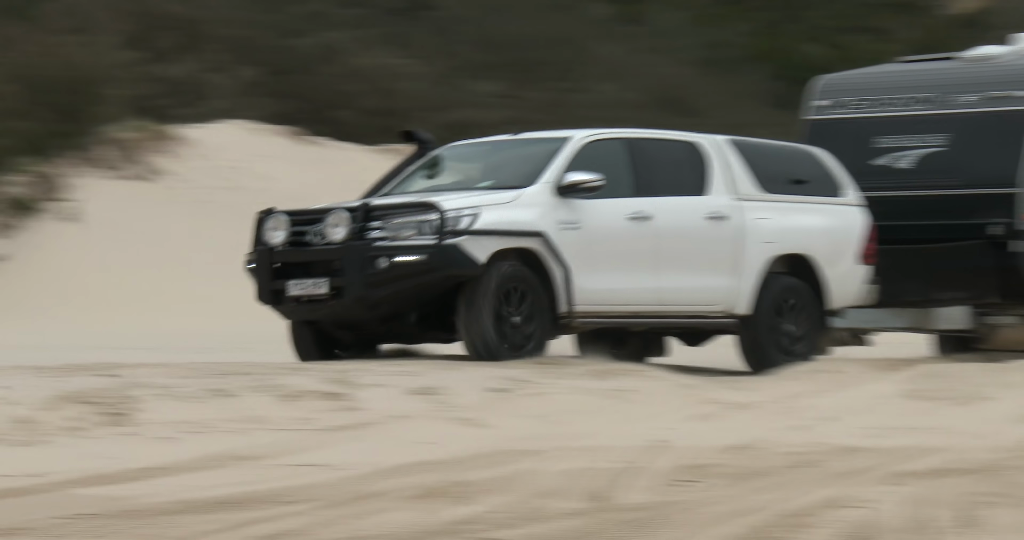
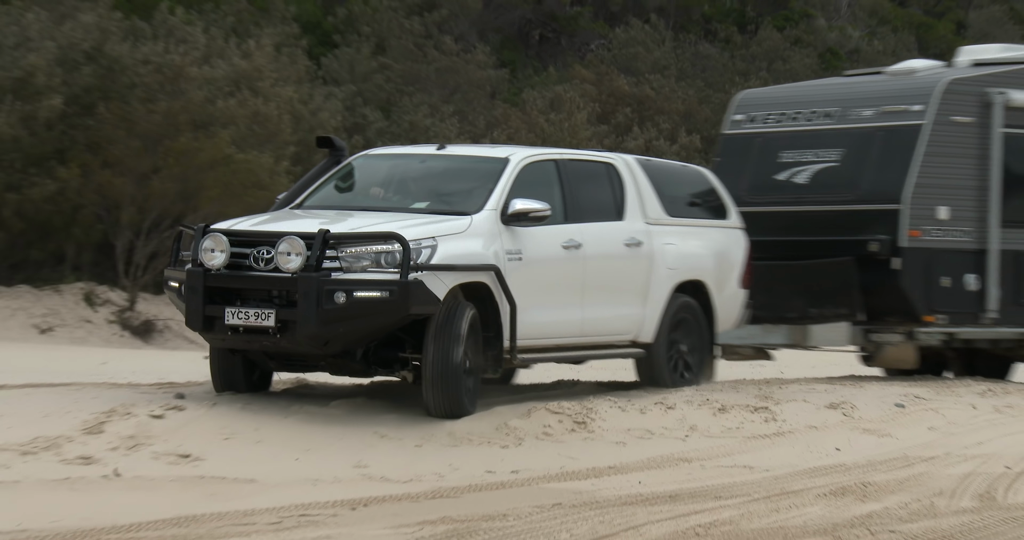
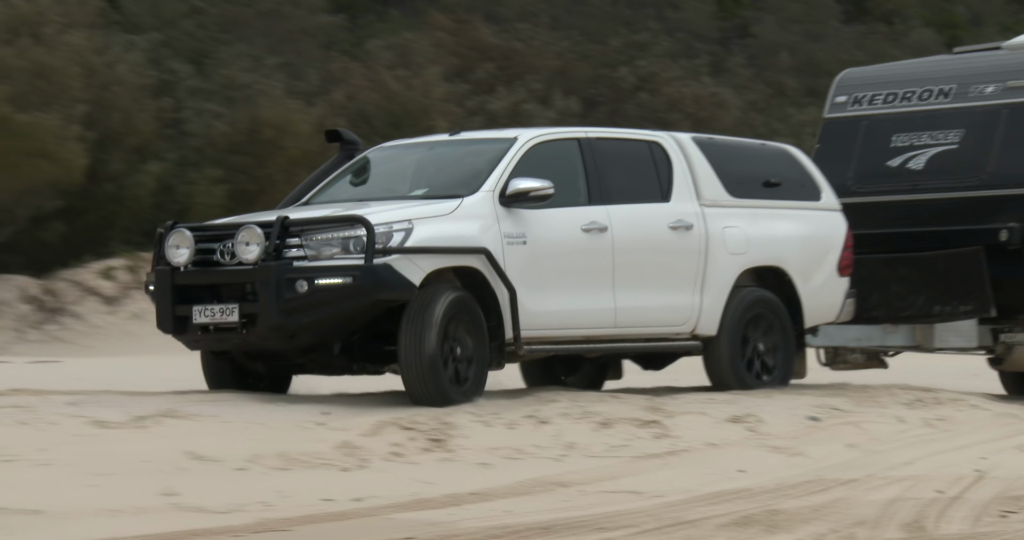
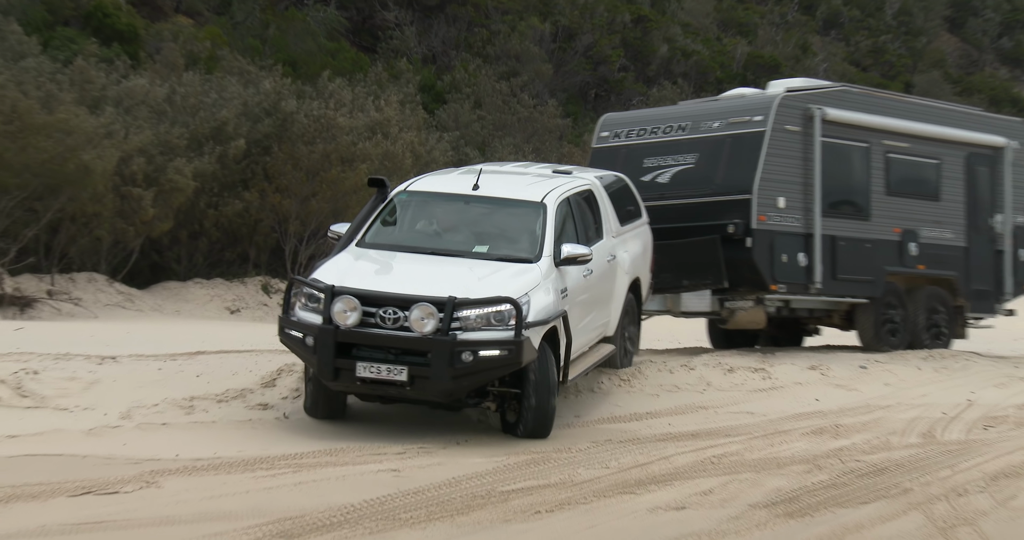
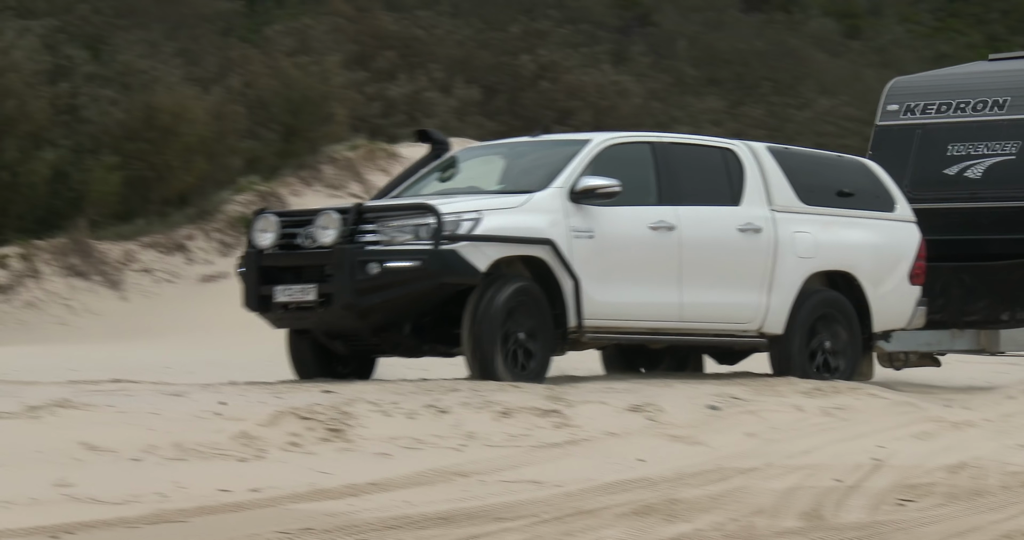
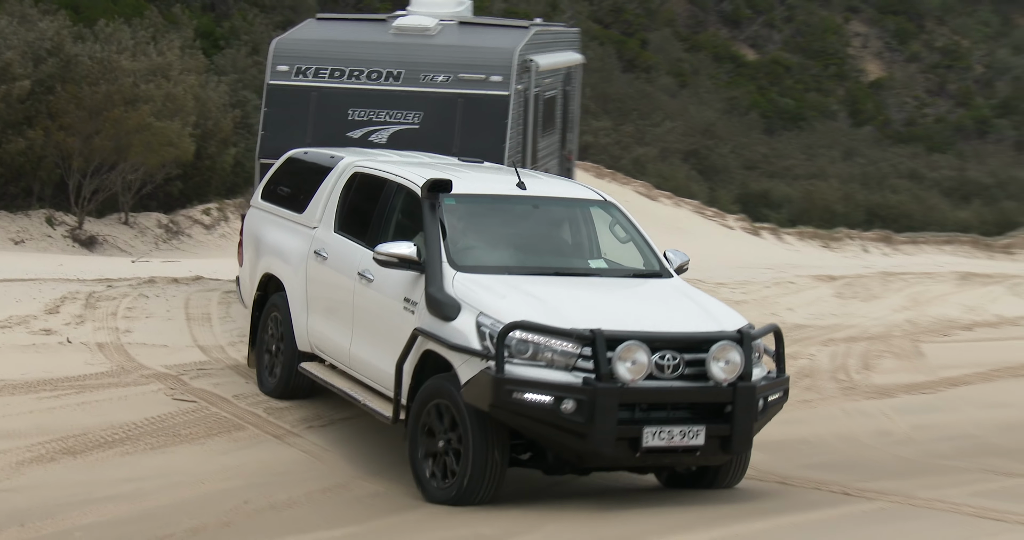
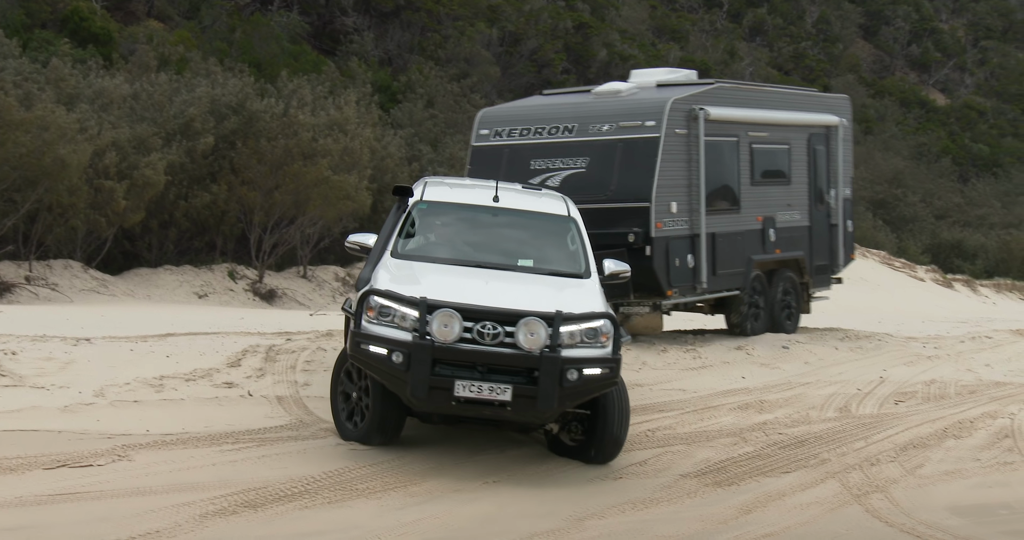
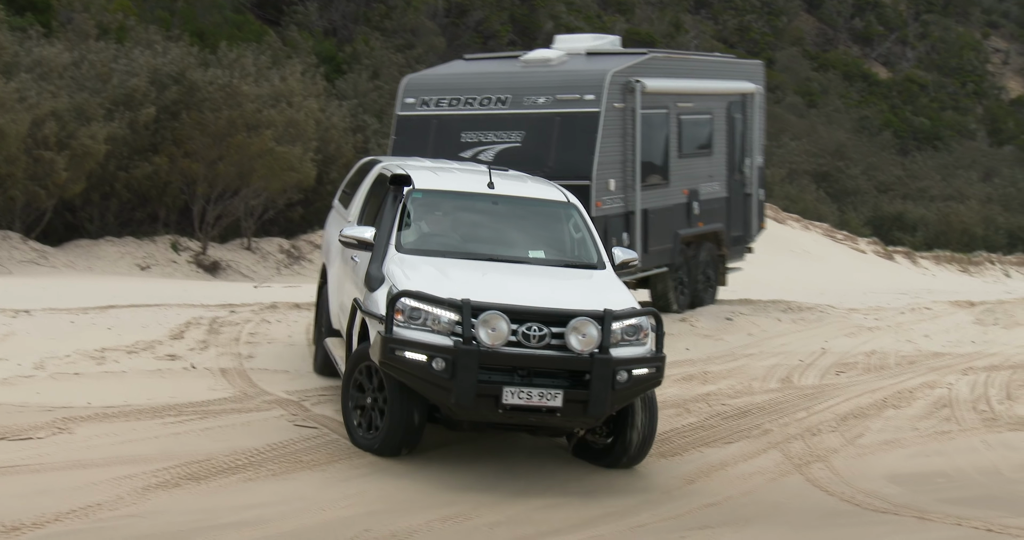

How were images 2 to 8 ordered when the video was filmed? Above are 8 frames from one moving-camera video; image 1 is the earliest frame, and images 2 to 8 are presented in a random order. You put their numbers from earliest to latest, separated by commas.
5, 3, 2, 4, 7, 8, 6
